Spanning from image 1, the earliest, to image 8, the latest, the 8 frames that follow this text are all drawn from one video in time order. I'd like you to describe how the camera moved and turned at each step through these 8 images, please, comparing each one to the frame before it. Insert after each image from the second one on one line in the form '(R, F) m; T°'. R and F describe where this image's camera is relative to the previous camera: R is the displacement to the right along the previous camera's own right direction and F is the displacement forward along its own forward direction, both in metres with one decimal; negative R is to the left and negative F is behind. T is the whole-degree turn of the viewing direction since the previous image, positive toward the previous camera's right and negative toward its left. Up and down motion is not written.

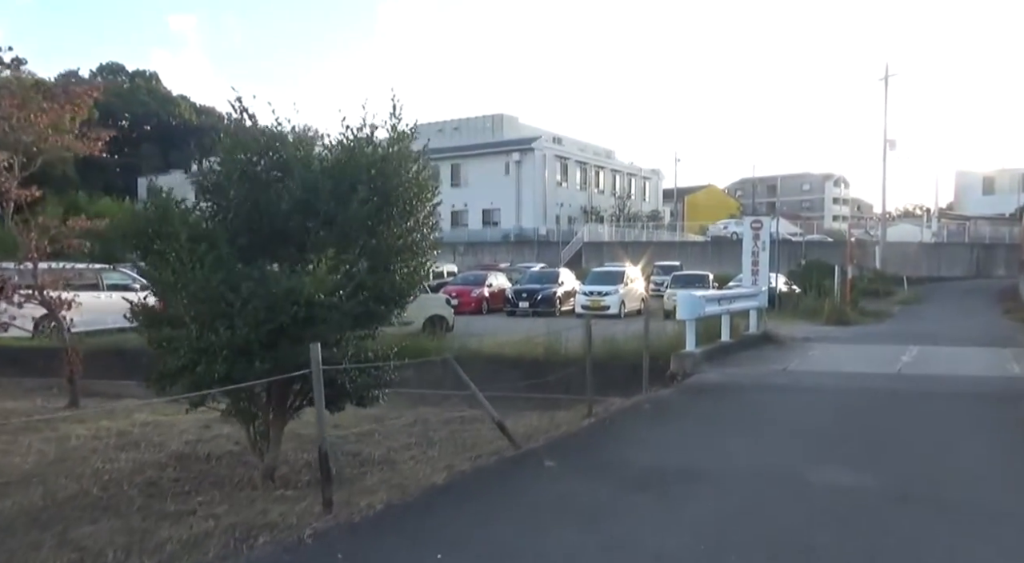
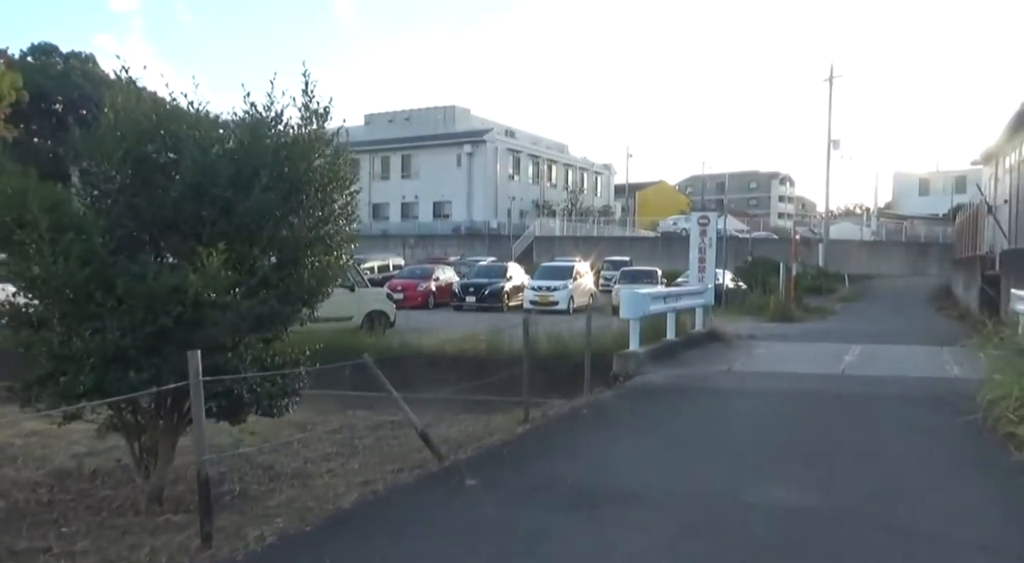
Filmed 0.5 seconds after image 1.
(+0.2, +0.5) m; +3°
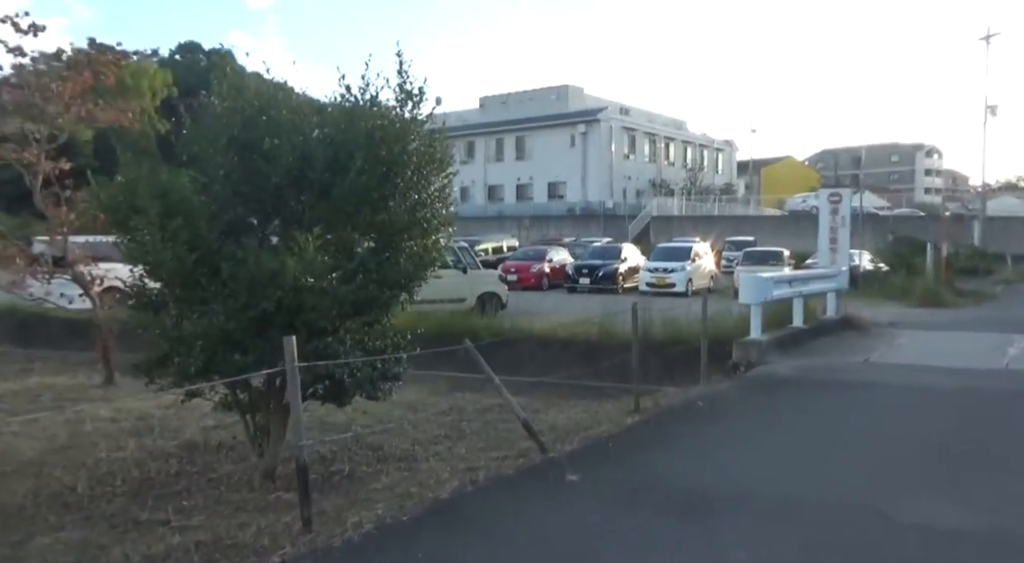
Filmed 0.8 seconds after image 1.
(+0.1, +0.1) m; -7°
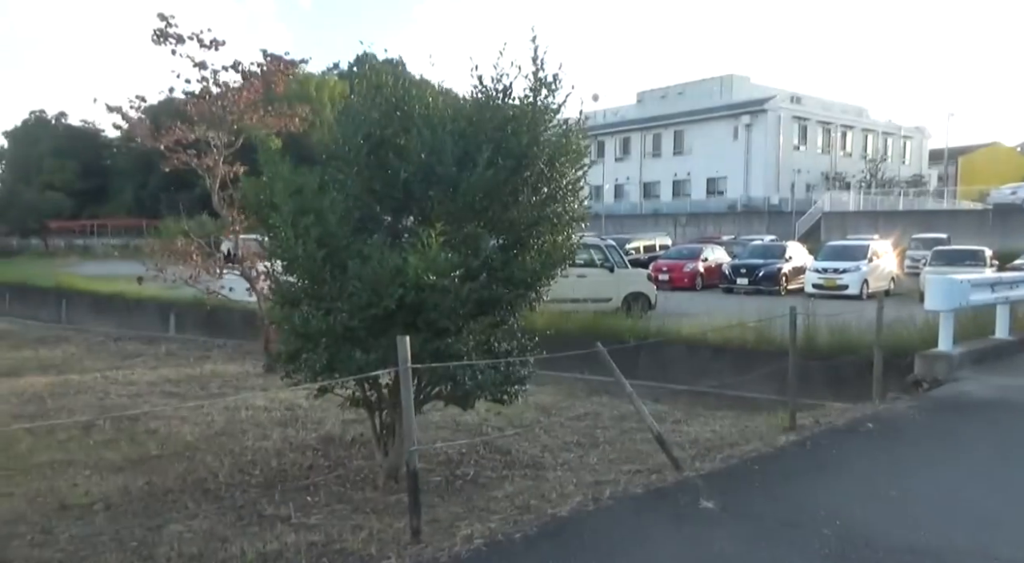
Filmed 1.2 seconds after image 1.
(+0.2, +0.1) m; -10°
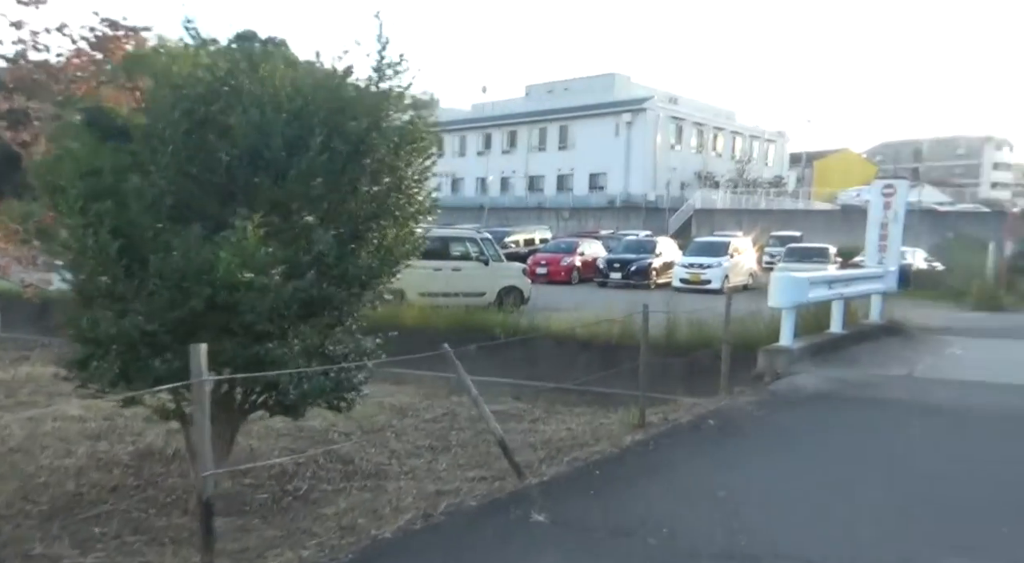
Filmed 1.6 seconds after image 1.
(+0.3, +0.4) m; +7°
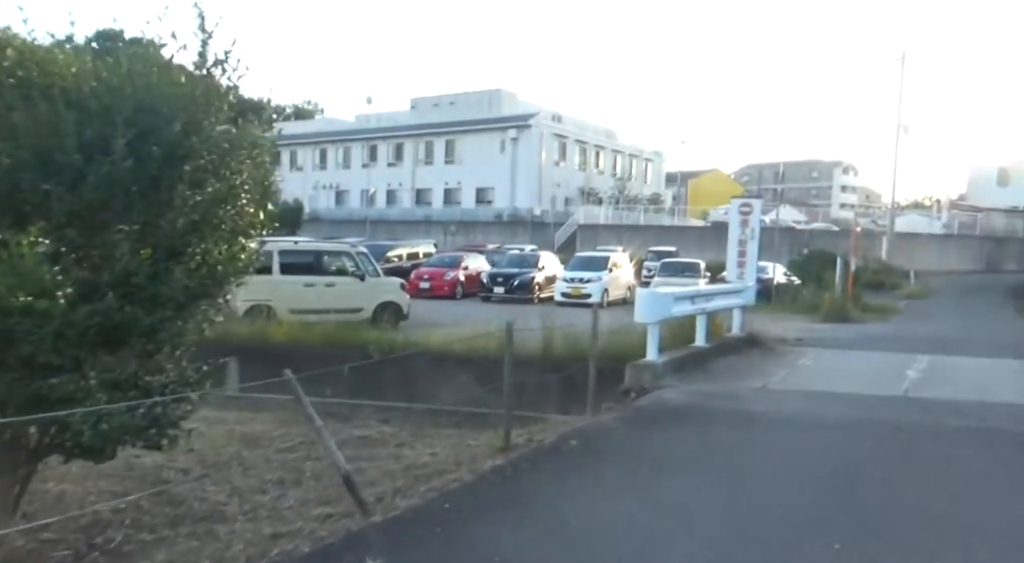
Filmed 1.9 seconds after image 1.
(+0.2, +0.4) m; +7°
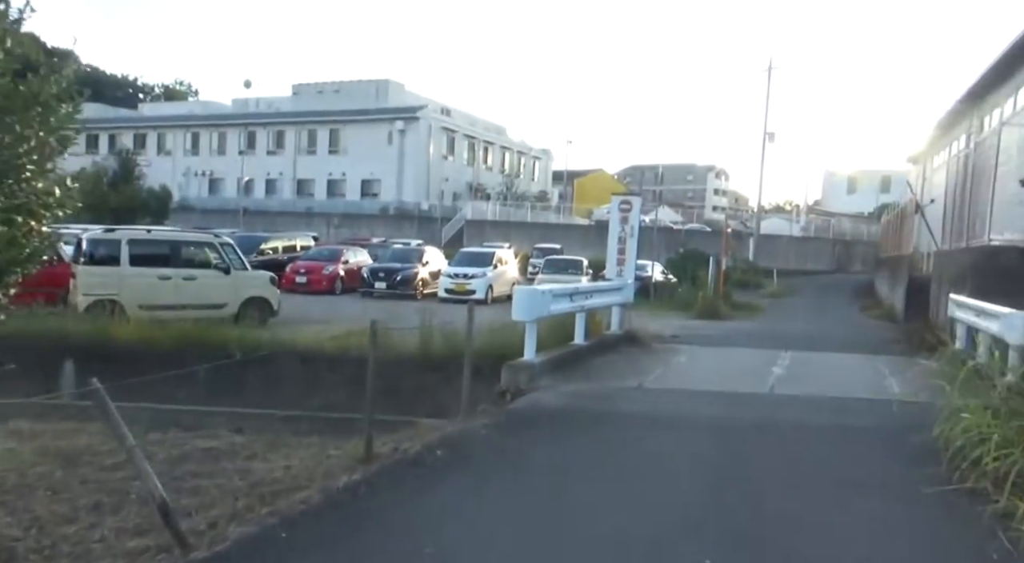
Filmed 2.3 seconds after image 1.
(+0.2, +0.6) m; +7°
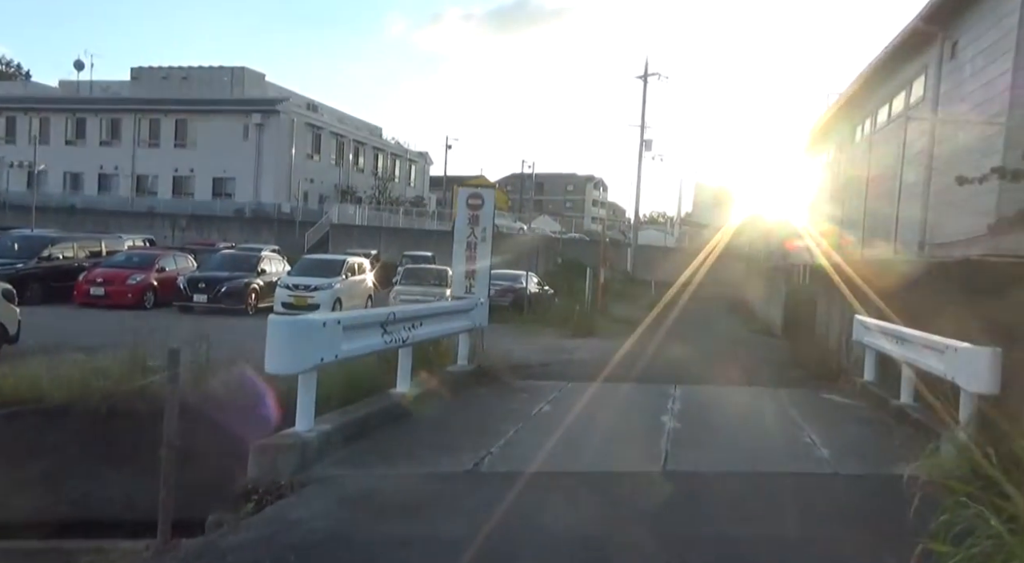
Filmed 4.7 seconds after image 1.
(+0.8, +3.5) m; +7°
